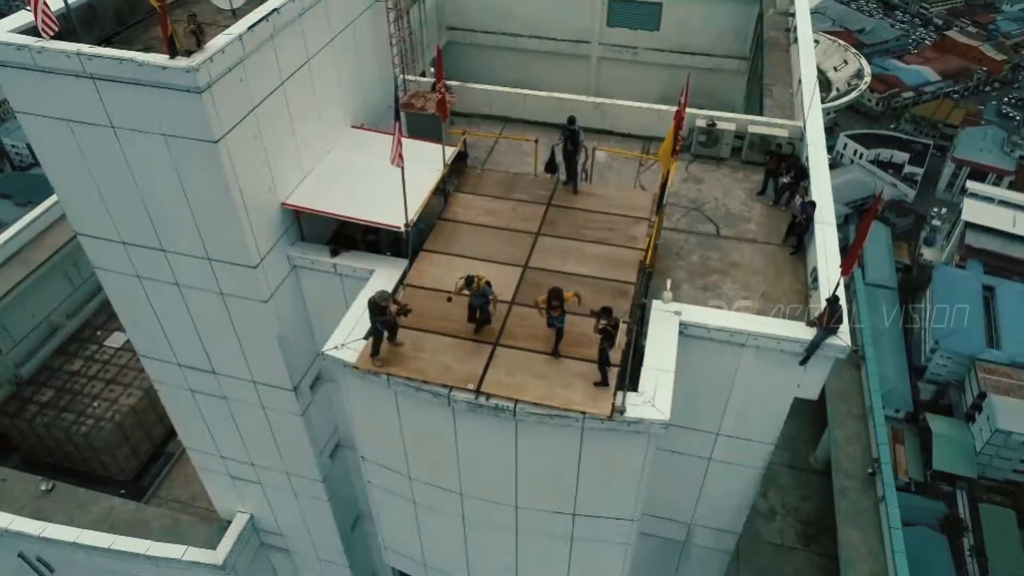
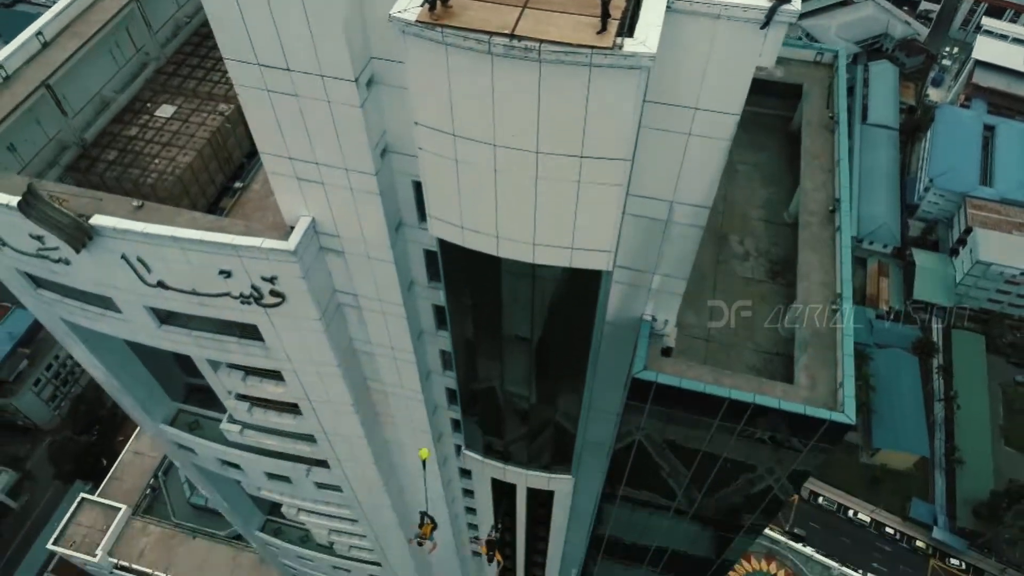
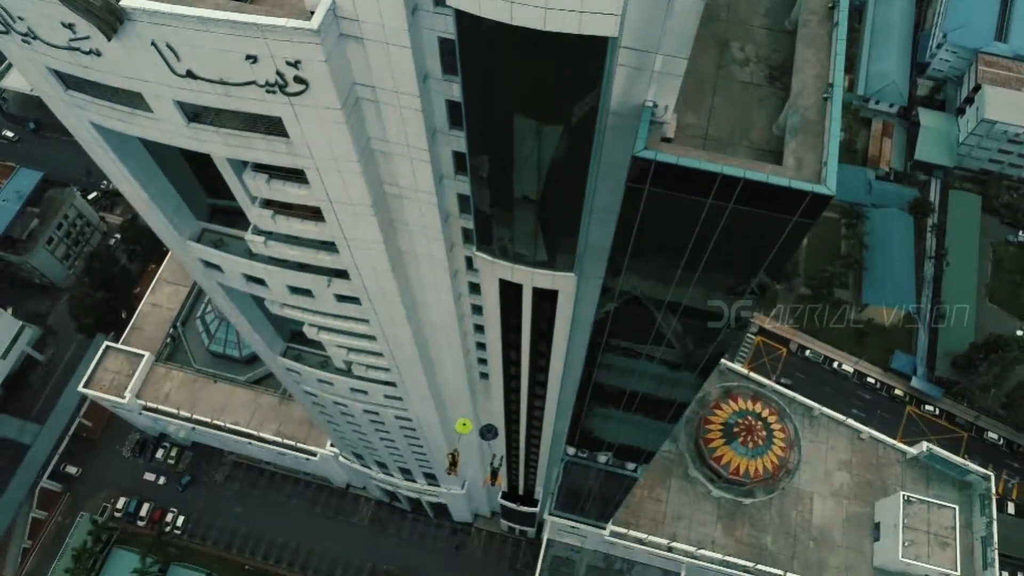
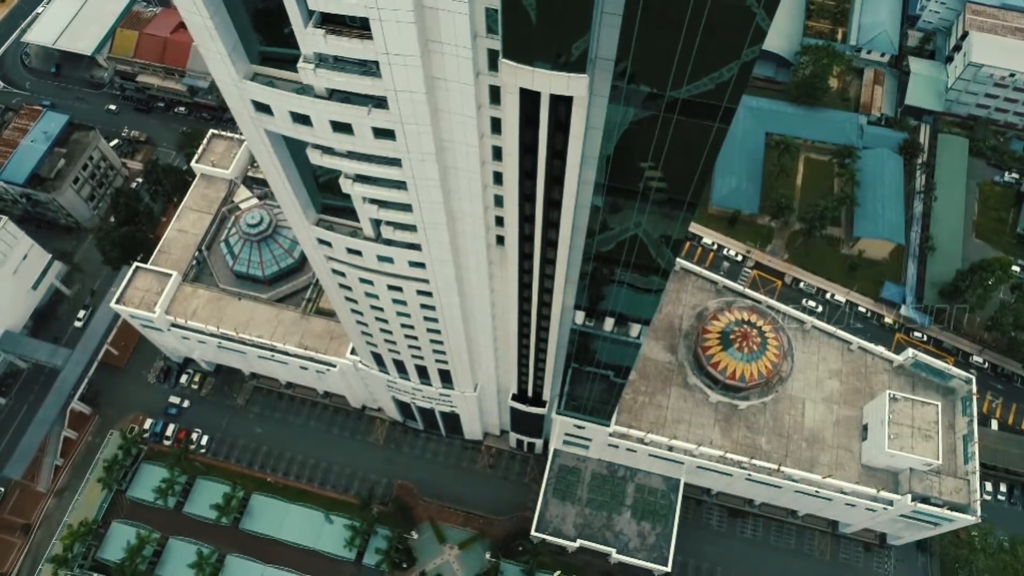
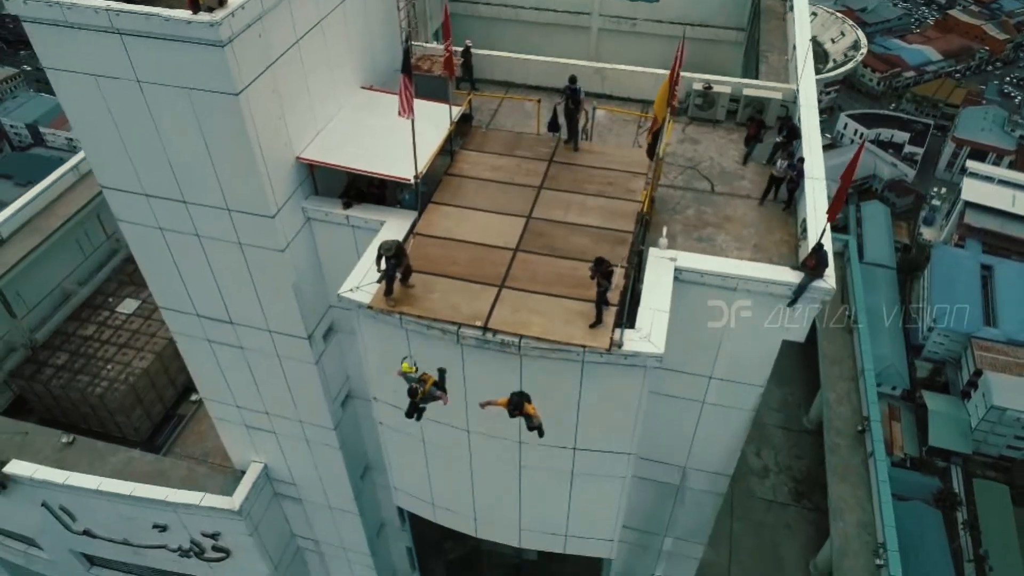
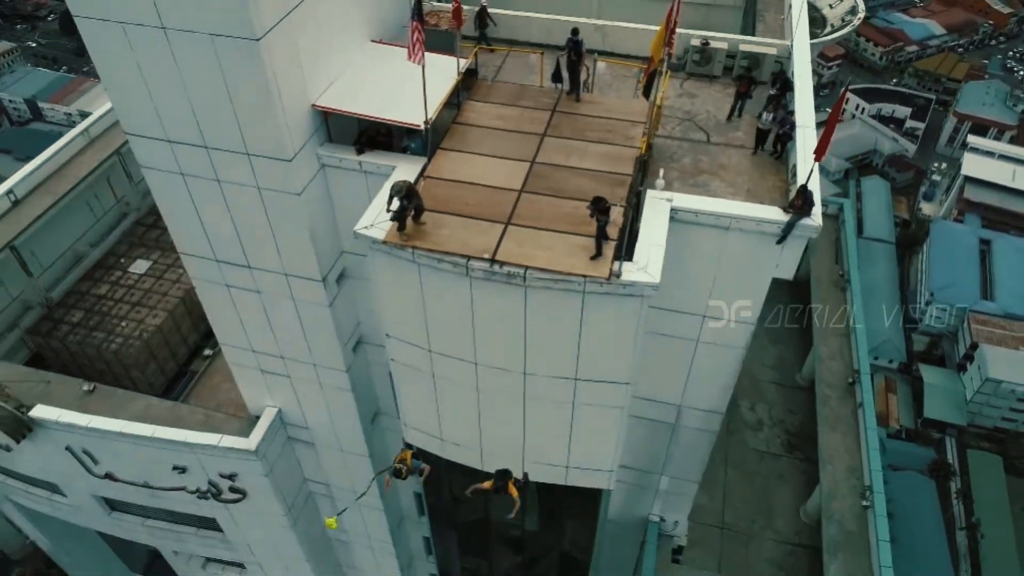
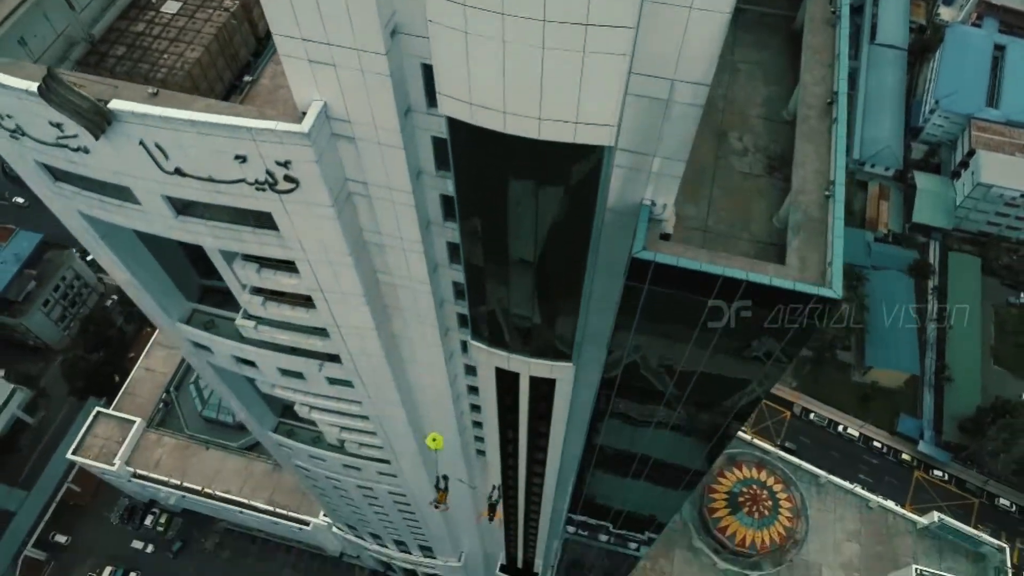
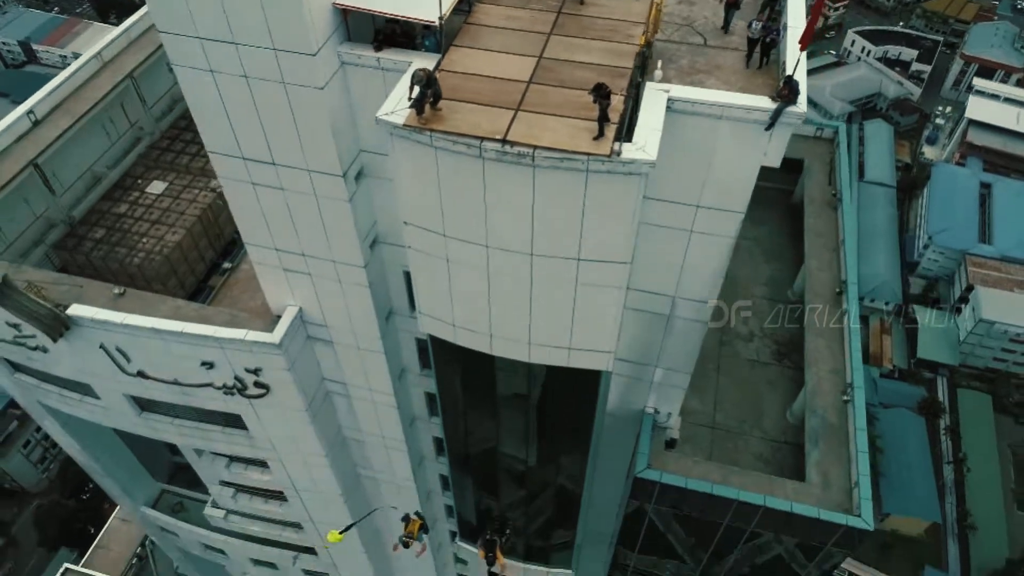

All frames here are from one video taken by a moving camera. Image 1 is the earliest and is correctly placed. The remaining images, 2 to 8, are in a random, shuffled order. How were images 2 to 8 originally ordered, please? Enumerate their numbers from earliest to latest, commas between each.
5, 6, 8, 2, 7, 3, 4
